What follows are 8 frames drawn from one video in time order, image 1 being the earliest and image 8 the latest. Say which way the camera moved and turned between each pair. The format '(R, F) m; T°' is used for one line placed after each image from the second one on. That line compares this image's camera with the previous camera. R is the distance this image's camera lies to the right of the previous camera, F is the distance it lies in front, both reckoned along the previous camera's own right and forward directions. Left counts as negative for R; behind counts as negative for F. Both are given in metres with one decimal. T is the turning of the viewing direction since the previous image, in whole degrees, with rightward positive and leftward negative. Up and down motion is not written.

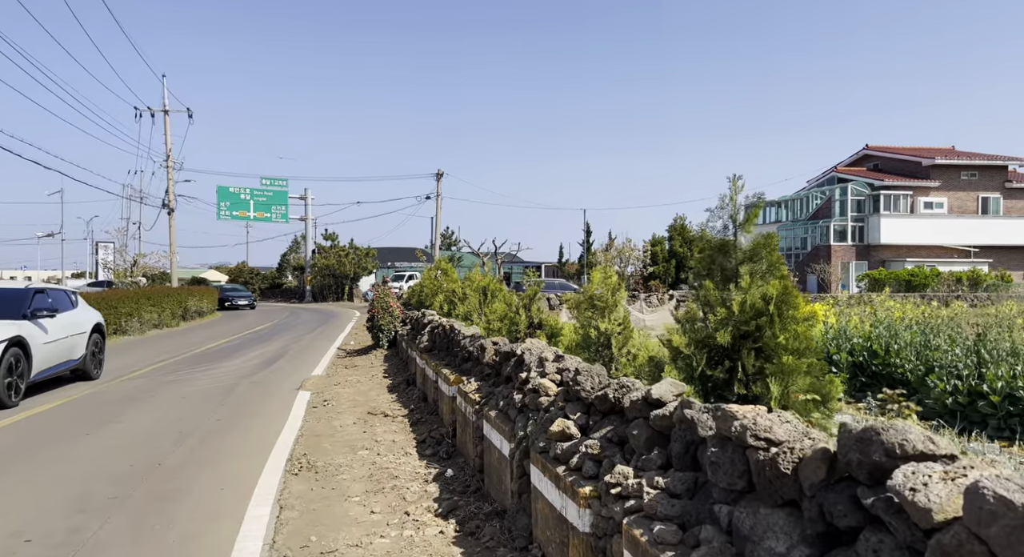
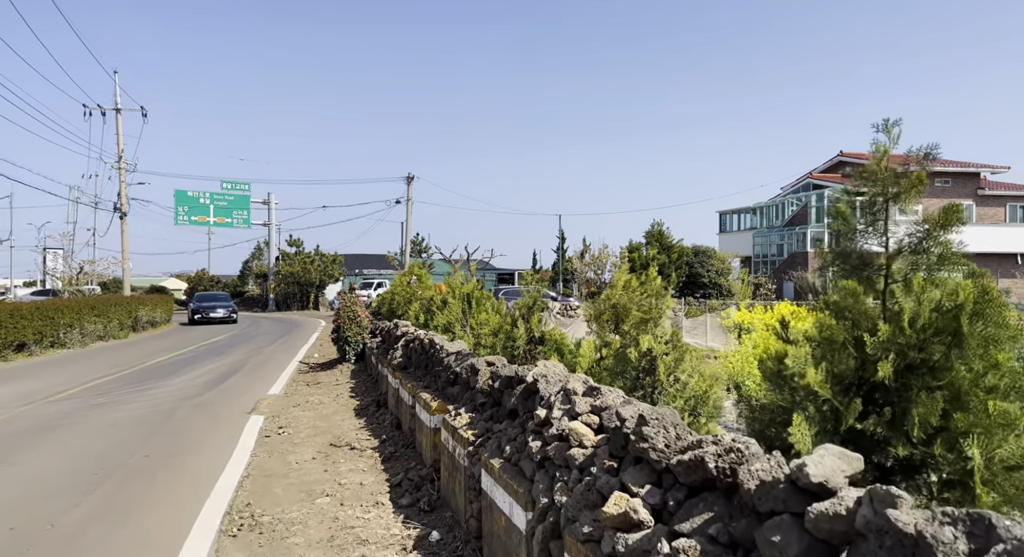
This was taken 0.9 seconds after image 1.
(-0.2, +1.4) m; +2°
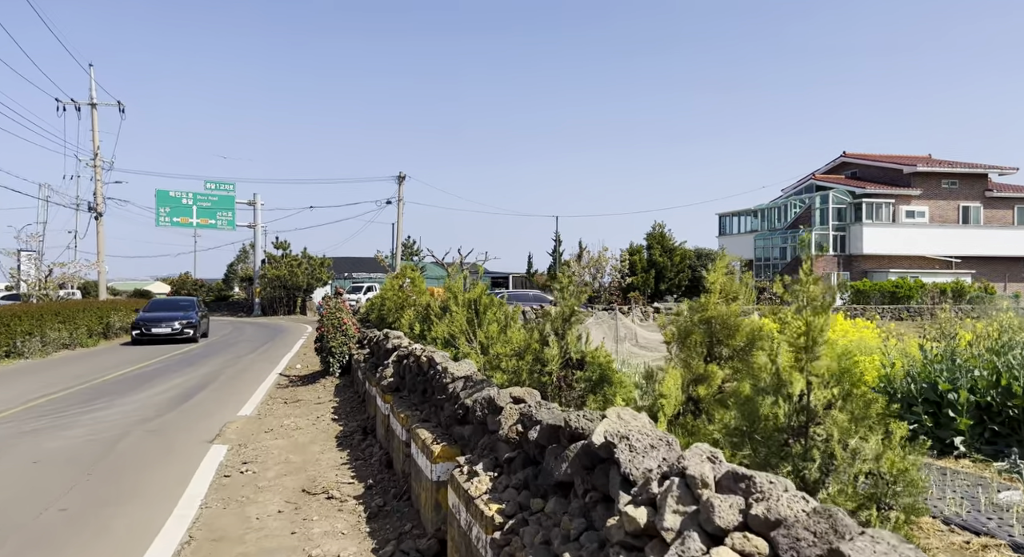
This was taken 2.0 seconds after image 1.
(-0.2, +1.6) m; +1°
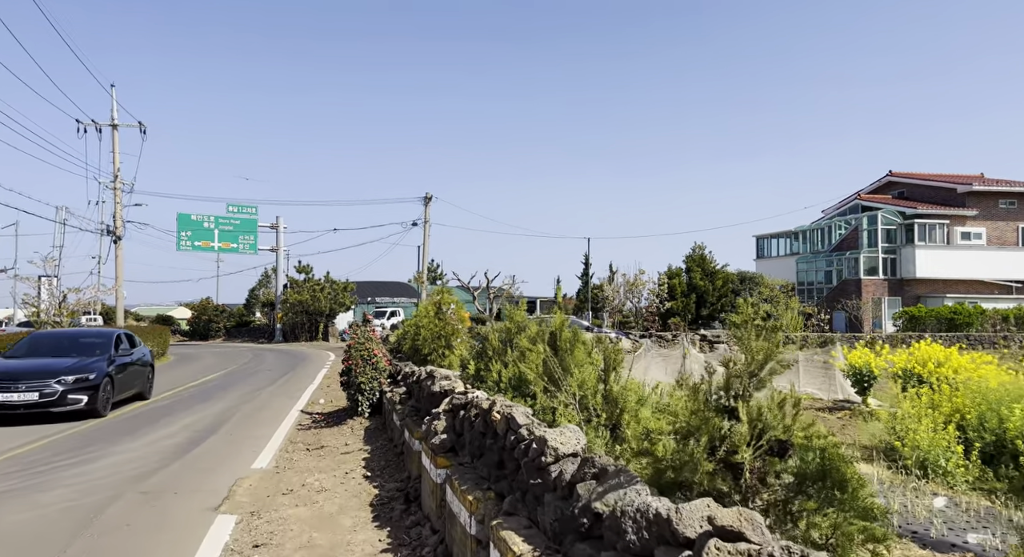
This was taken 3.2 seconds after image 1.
(-0.5, +1.8) m; -1°
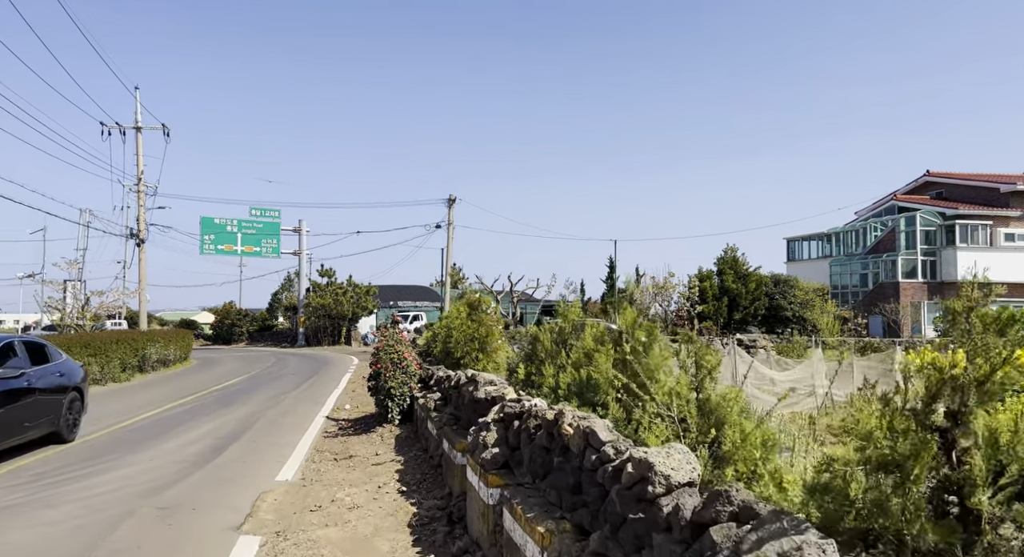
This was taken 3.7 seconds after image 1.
(-0.3, +0.8) m; -1°
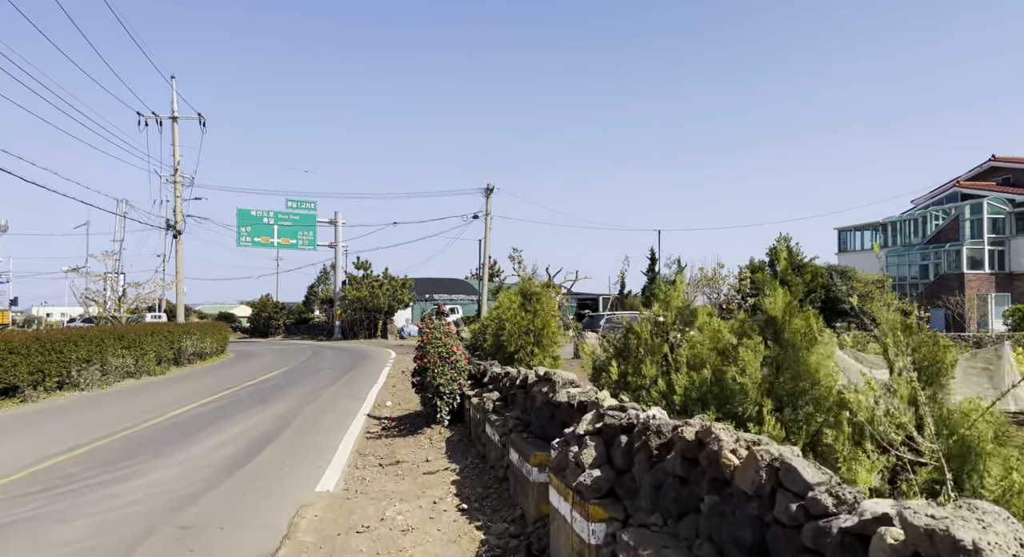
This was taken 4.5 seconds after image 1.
(-0.4, +1.2) m; -2°
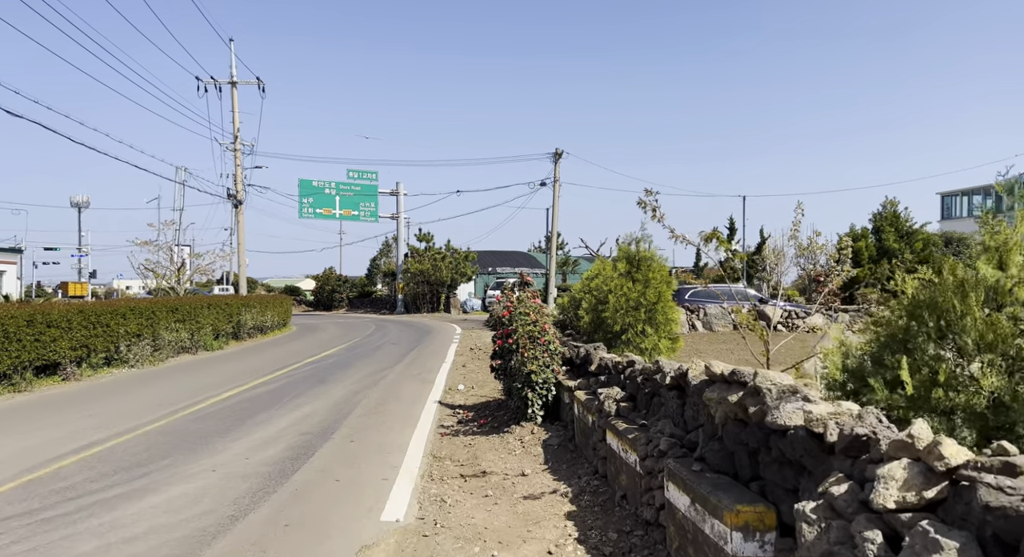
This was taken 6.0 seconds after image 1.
(-0.6, +2.3) m; -4°
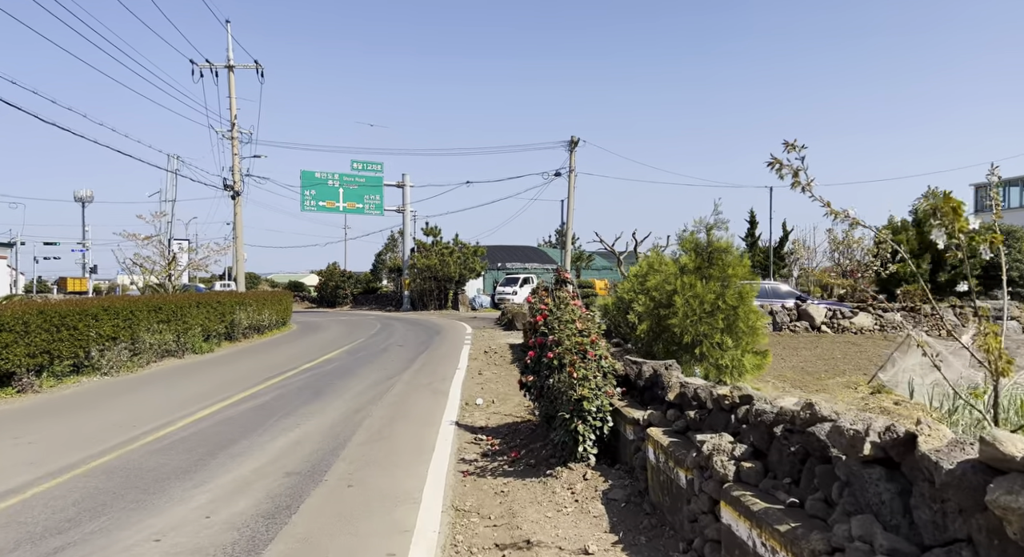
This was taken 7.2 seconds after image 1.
(-0.3, +2.1) m; 0°
